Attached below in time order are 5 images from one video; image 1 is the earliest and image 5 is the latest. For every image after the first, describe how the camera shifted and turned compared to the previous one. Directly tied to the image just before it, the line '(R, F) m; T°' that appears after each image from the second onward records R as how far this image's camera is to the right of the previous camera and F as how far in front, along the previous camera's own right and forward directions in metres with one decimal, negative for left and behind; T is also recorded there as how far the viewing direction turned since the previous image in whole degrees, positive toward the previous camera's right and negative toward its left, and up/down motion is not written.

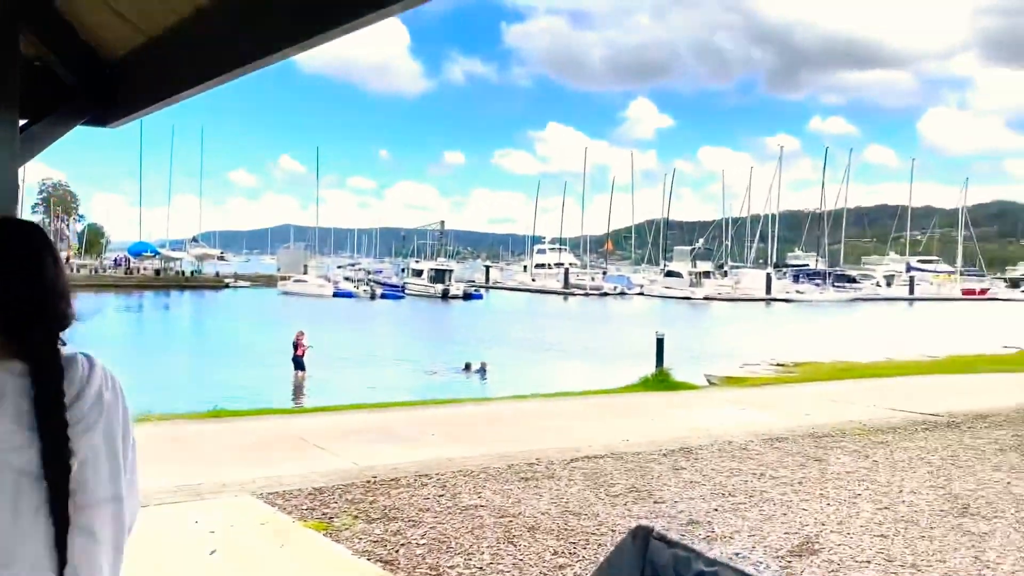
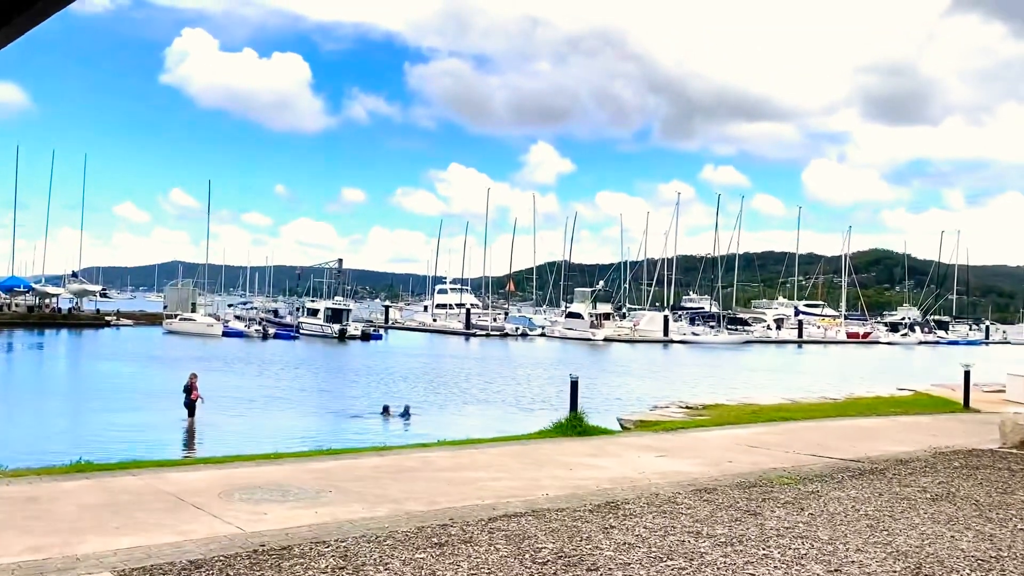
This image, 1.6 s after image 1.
(-0.2, +1.1) m; +7°
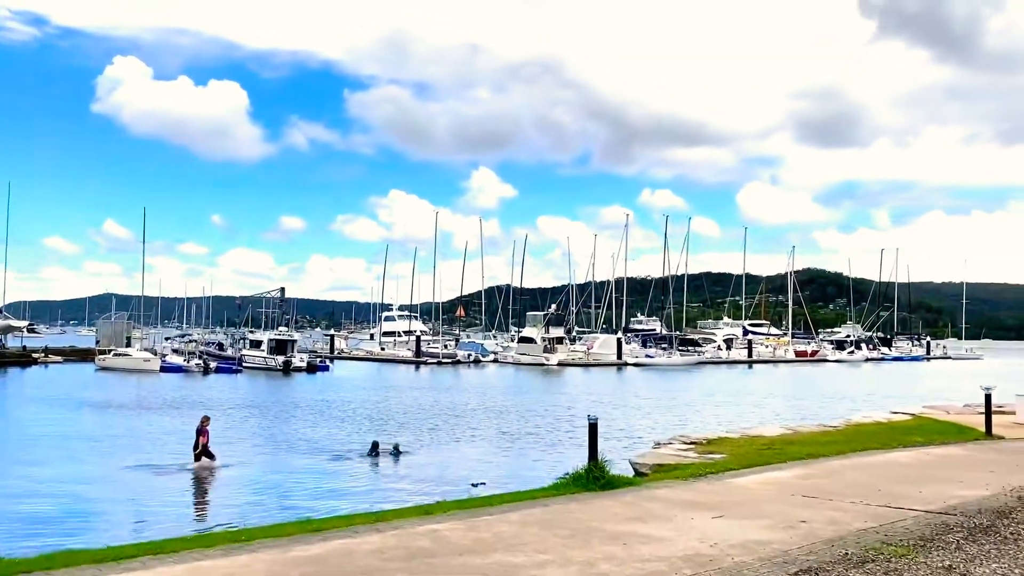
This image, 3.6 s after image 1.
(-1.2, +2.9) m; +4°
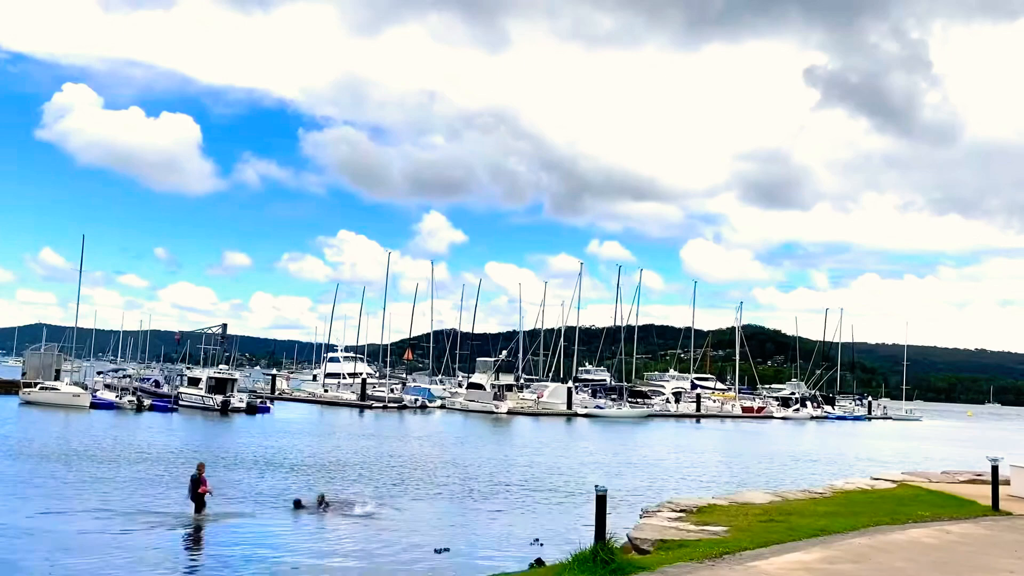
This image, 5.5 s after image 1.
(-0.9, +2.4) m; +3°
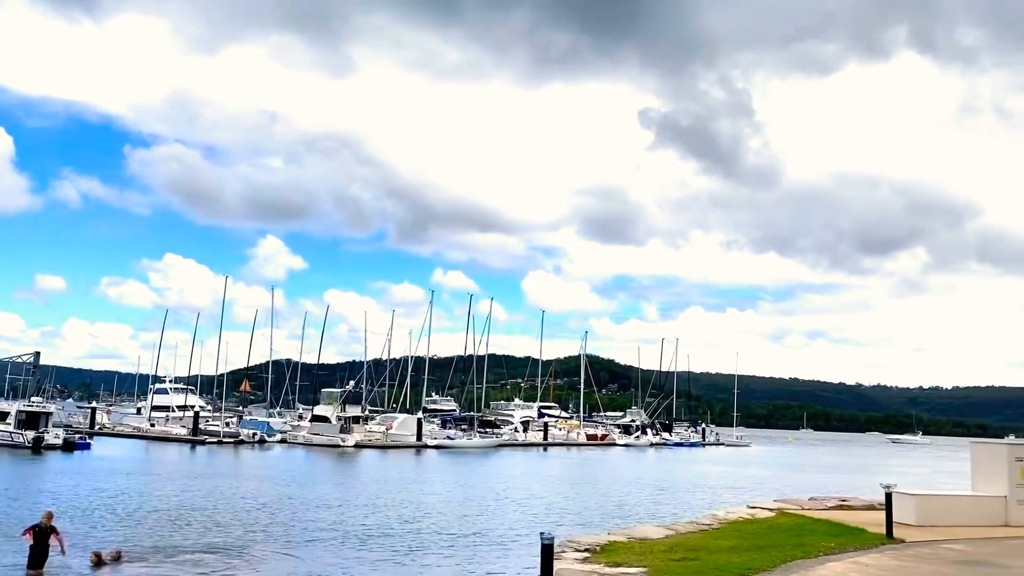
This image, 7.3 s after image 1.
(-1.3, +2.2) m; +10°
